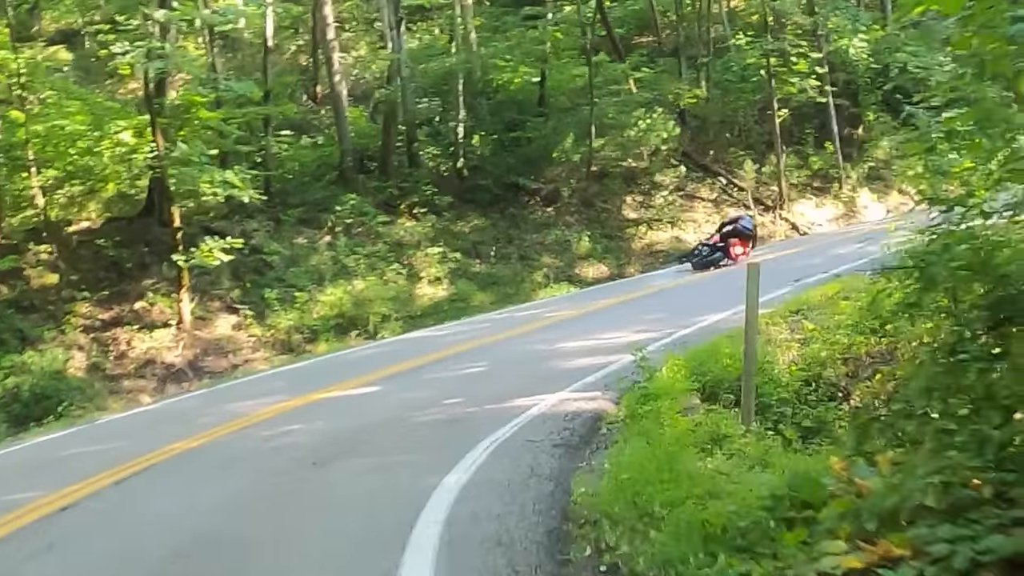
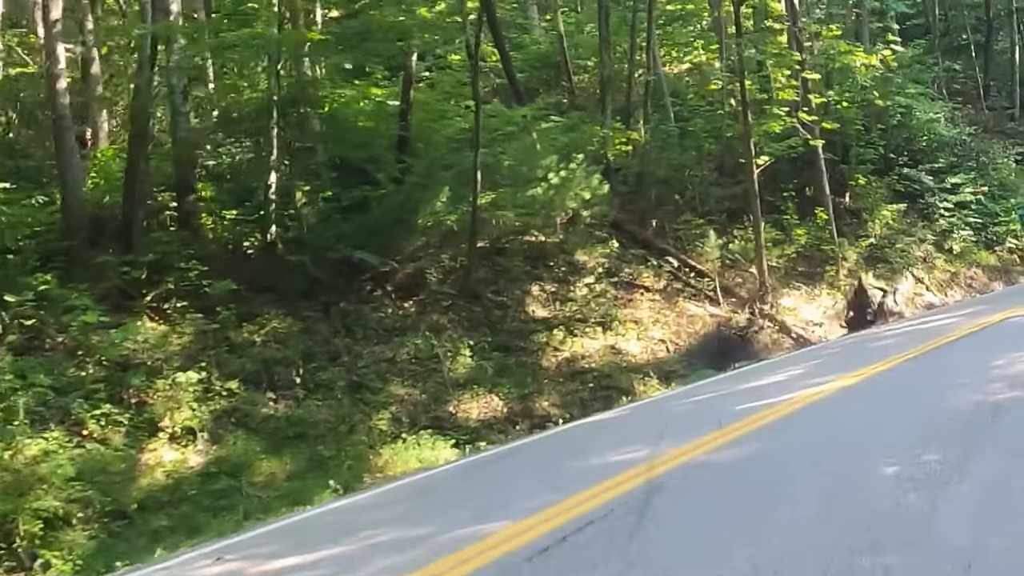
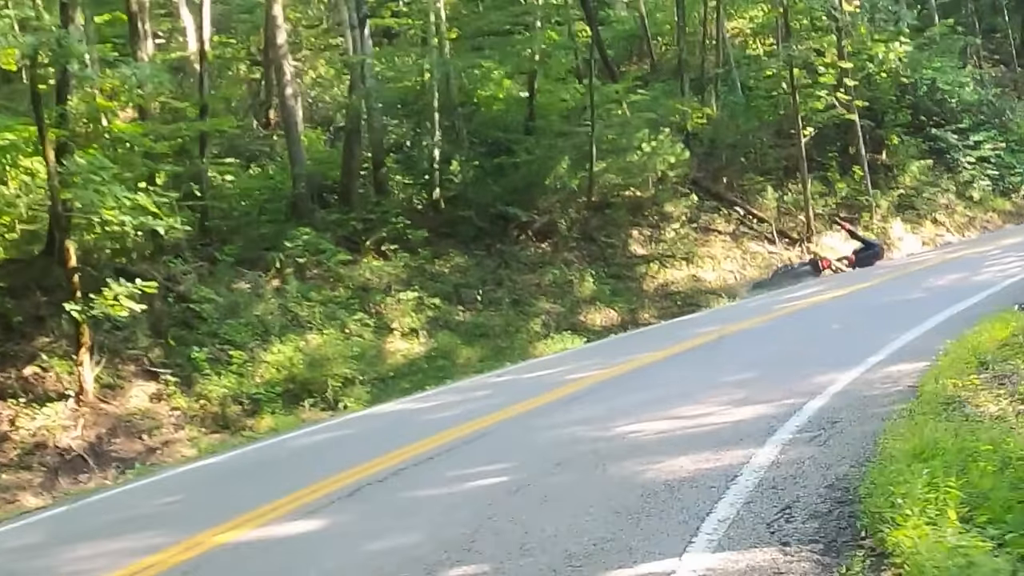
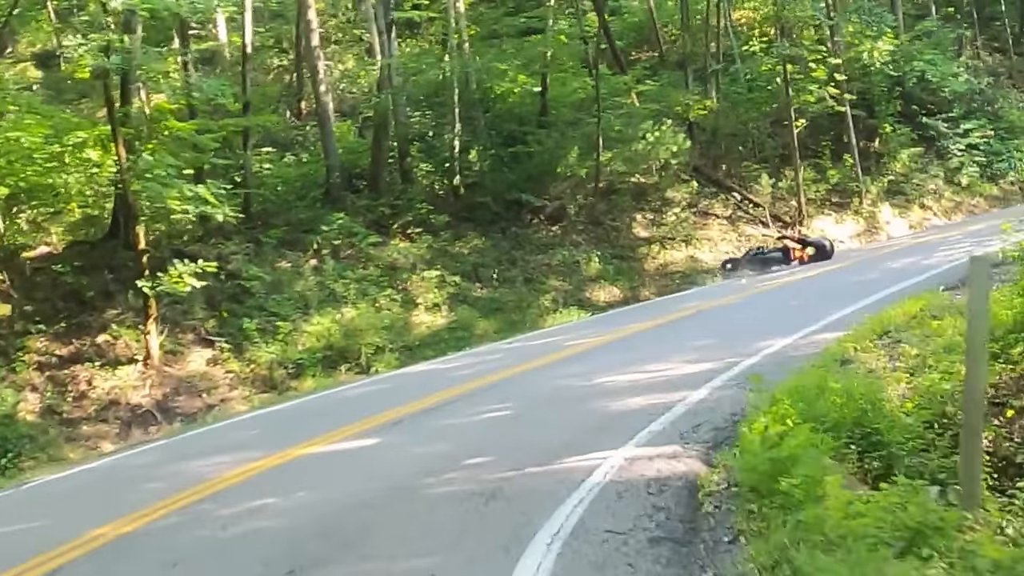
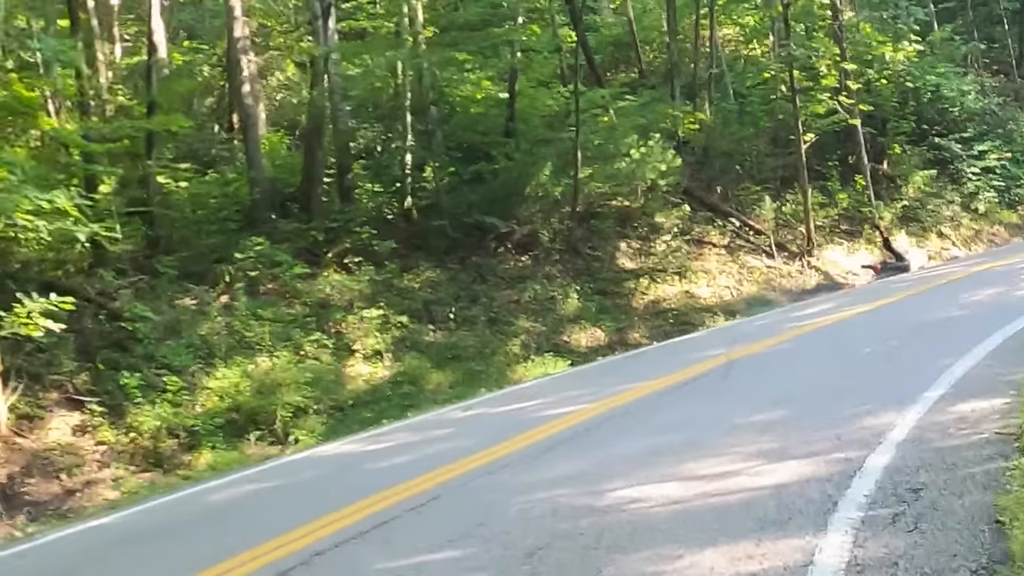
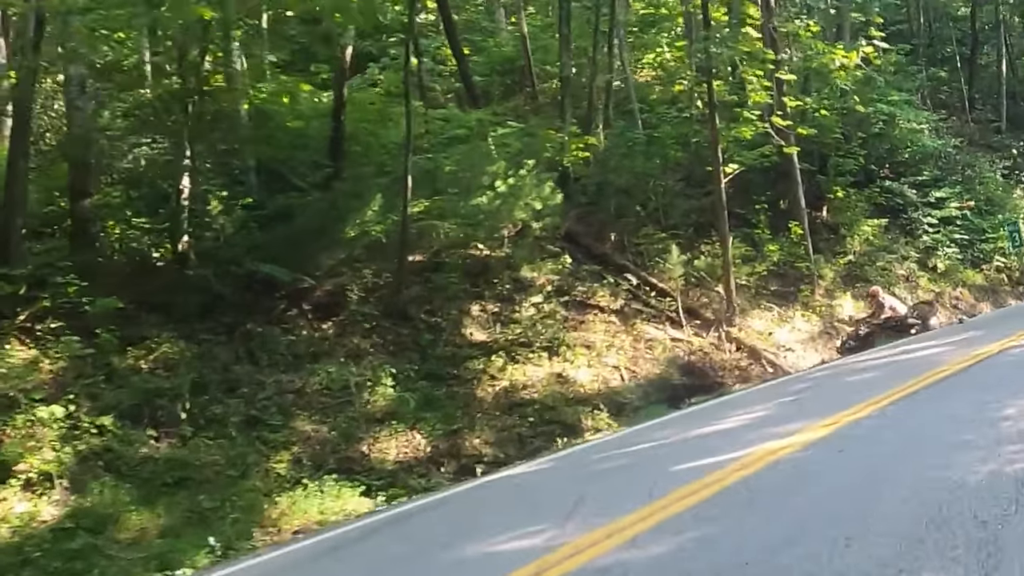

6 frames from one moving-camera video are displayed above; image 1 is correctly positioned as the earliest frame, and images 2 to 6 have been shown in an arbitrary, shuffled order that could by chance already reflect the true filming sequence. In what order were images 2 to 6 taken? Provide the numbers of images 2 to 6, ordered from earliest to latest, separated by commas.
4, 3, 5, 2, 6
